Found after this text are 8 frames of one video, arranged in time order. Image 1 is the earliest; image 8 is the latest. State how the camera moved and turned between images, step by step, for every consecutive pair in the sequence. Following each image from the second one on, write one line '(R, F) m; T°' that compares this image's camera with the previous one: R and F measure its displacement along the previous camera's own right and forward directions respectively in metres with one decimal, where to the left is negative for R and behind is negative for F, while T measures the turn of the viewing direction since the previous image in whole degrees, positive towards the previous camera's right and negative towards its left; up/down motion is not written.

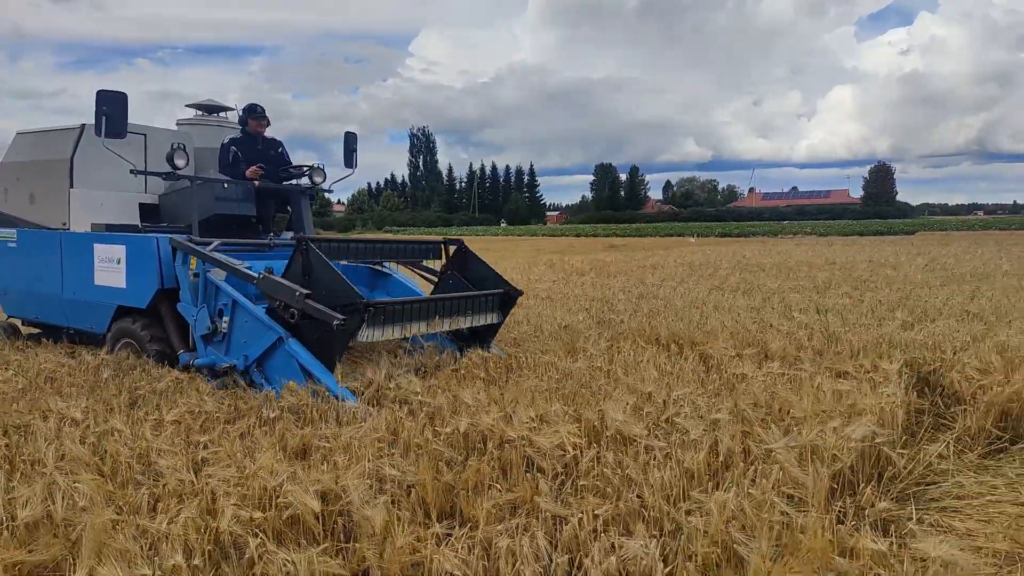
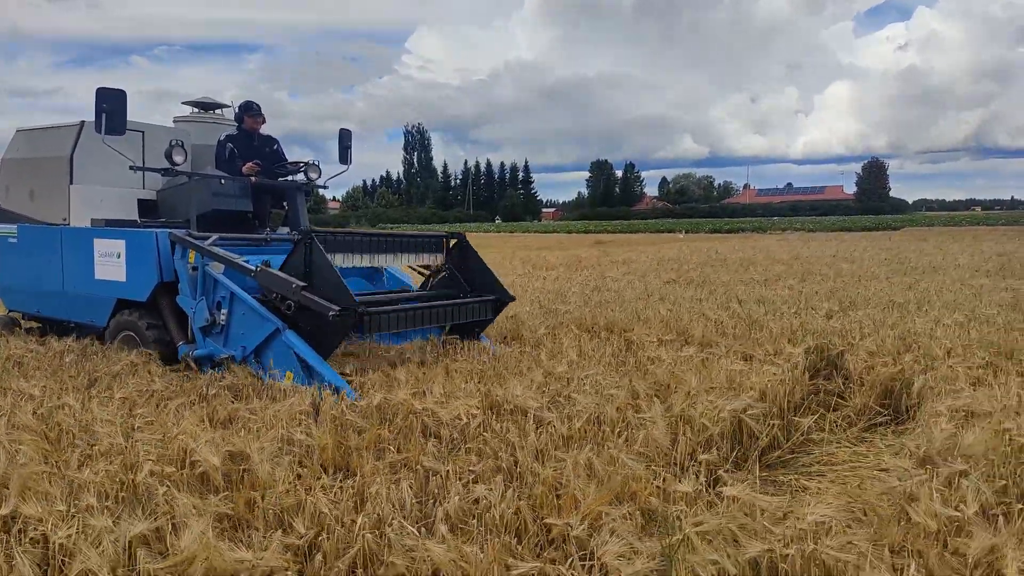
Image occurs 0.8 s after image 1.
(+0.5, -0.4) m; 0°
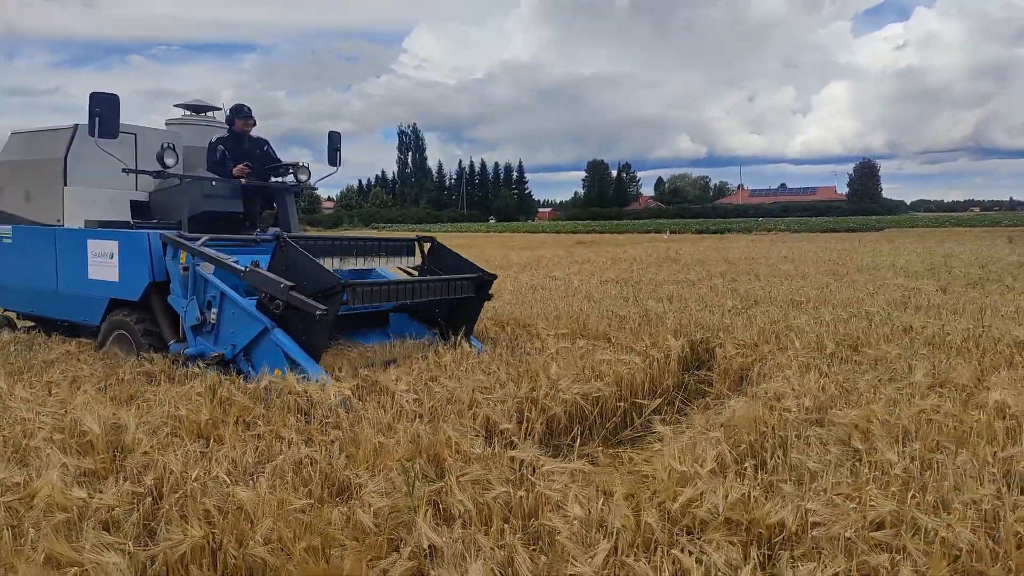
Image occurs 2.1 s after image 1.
(+0.7, -0.5) m; 0°
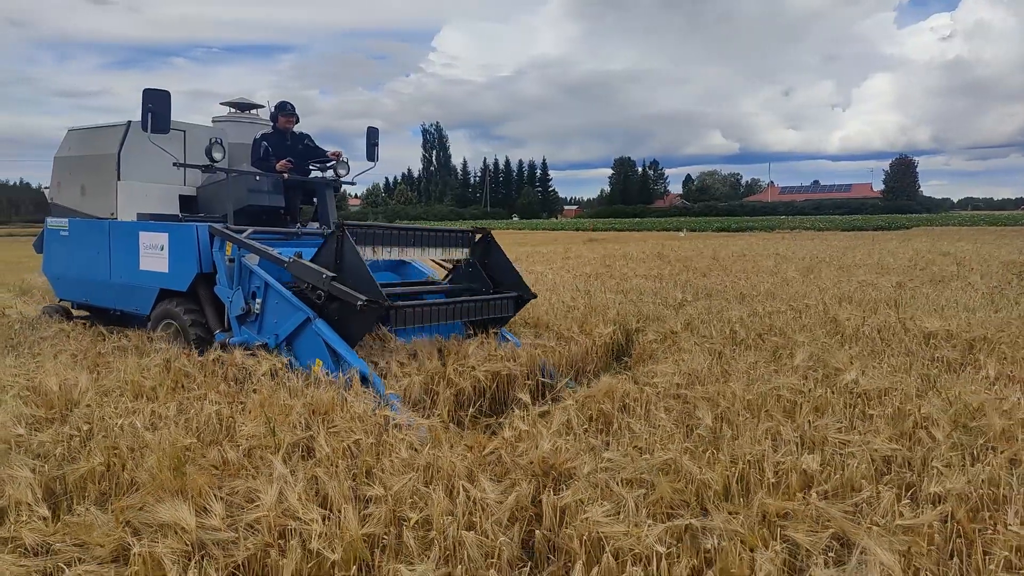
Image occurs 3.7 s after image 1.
(+0.7, -0.5) m; -2°
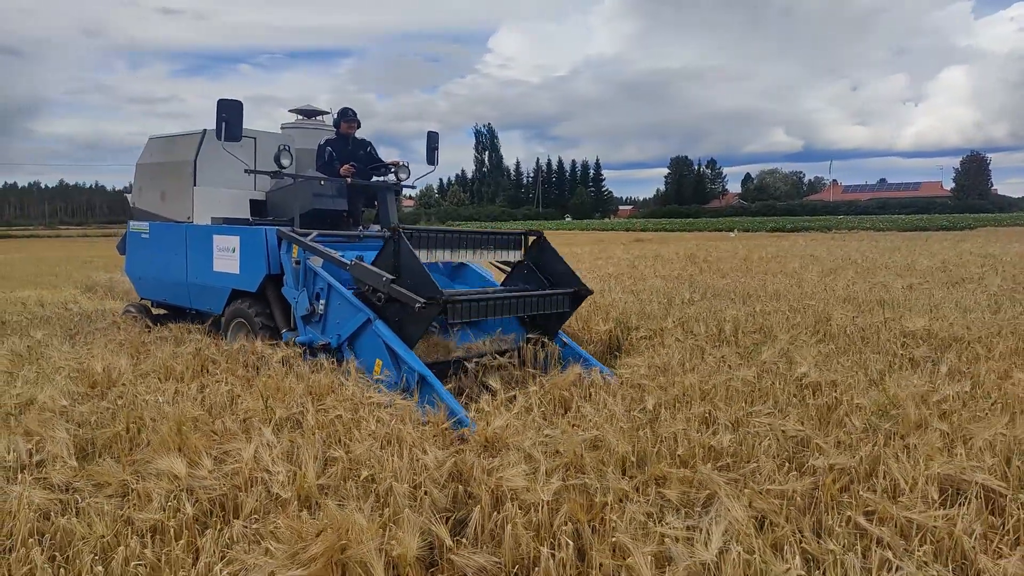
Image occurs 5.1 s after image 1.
(+0.5, -0.5) m; -4°
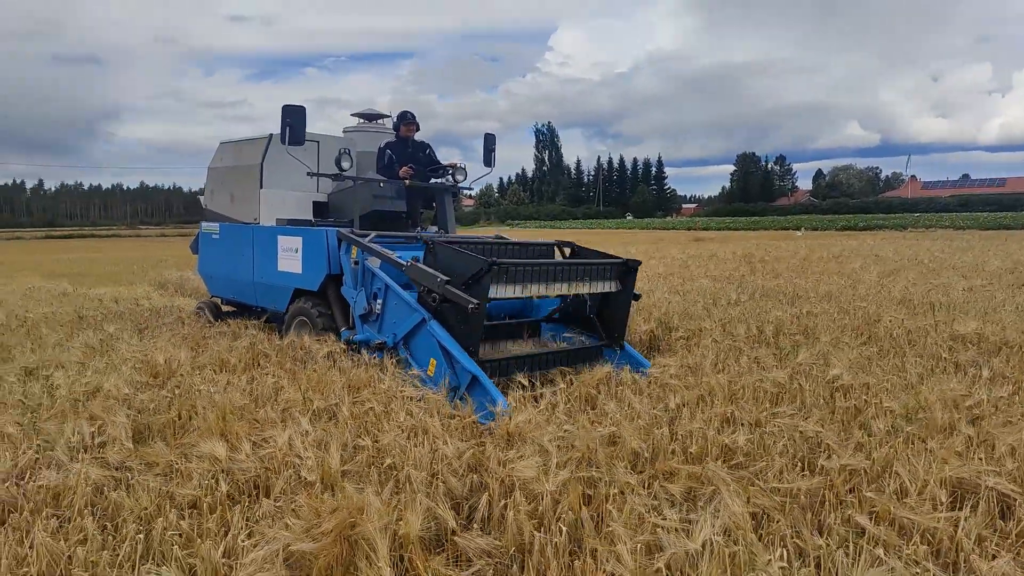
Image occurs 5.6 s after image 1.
(+0.2, -0.1) m; -5°
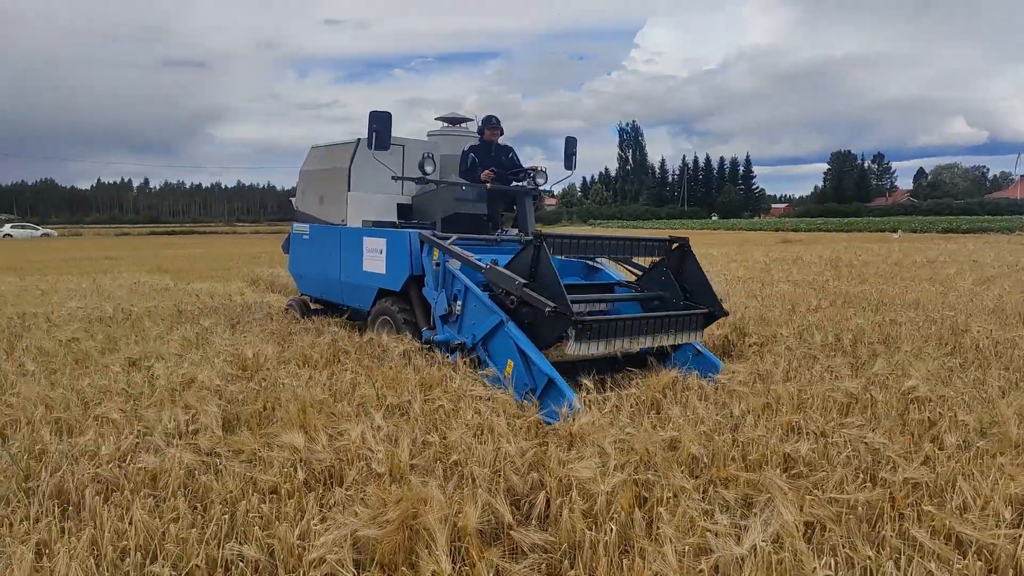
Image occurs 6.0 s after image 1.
(+0.1, -0.1) m; -6°
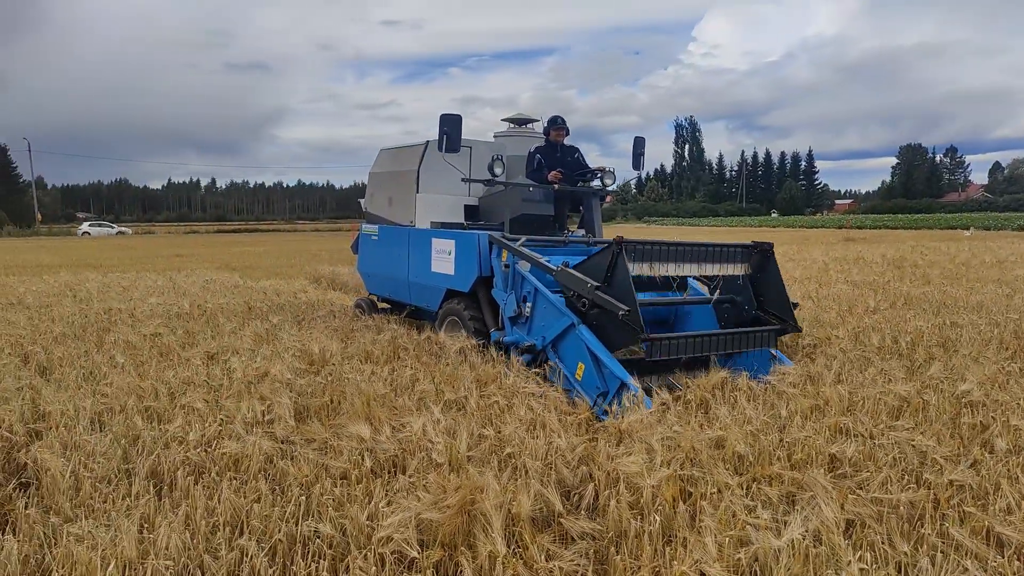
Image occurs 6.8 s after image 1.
(0.0, -0.2) m; -4°
